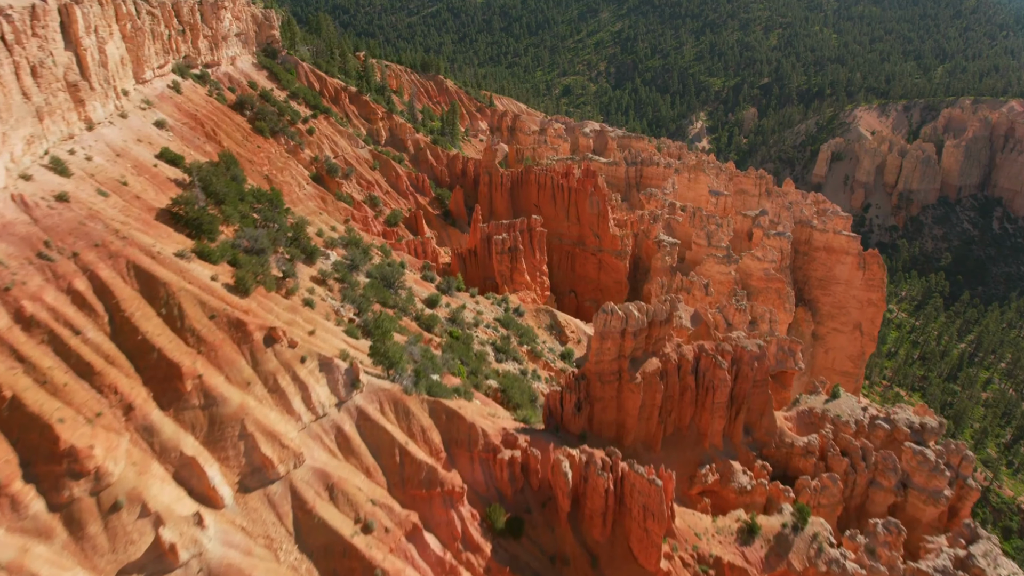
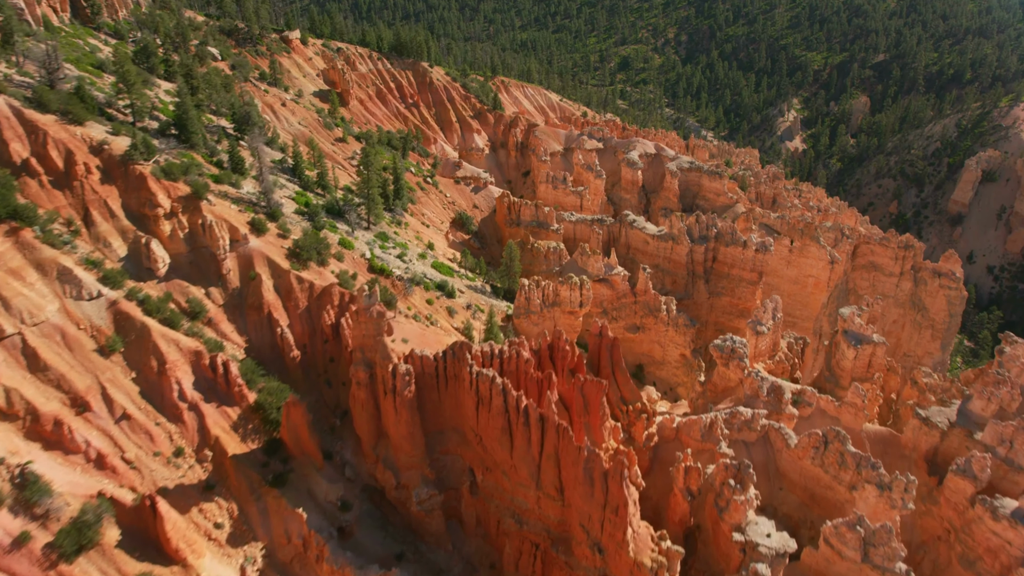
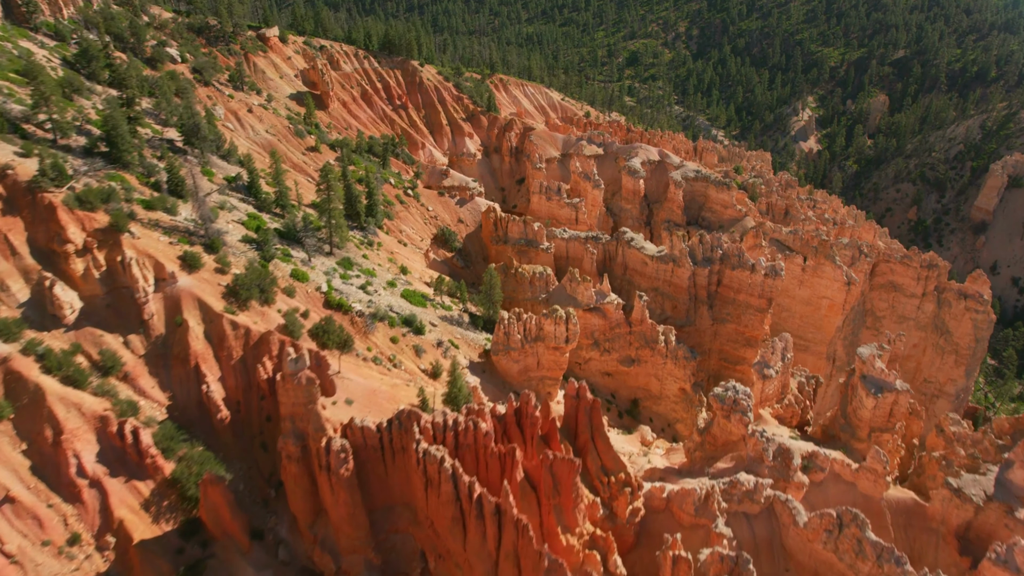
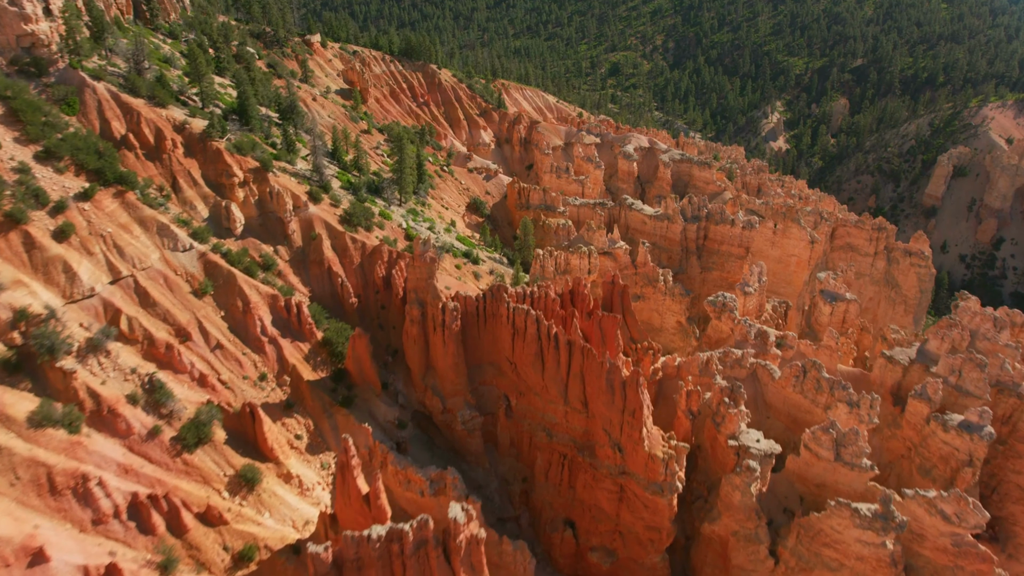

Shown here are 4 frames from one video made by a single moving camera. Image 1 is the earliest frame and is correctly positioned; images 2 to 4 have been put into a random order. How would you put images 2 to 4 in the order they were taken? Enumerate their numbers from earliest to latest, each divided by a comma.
4, 2, 3
